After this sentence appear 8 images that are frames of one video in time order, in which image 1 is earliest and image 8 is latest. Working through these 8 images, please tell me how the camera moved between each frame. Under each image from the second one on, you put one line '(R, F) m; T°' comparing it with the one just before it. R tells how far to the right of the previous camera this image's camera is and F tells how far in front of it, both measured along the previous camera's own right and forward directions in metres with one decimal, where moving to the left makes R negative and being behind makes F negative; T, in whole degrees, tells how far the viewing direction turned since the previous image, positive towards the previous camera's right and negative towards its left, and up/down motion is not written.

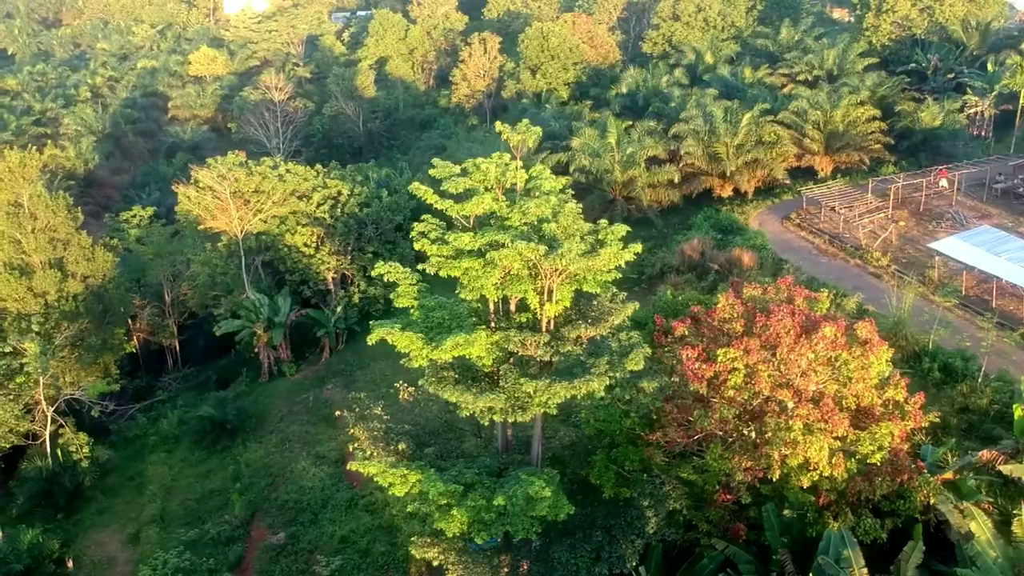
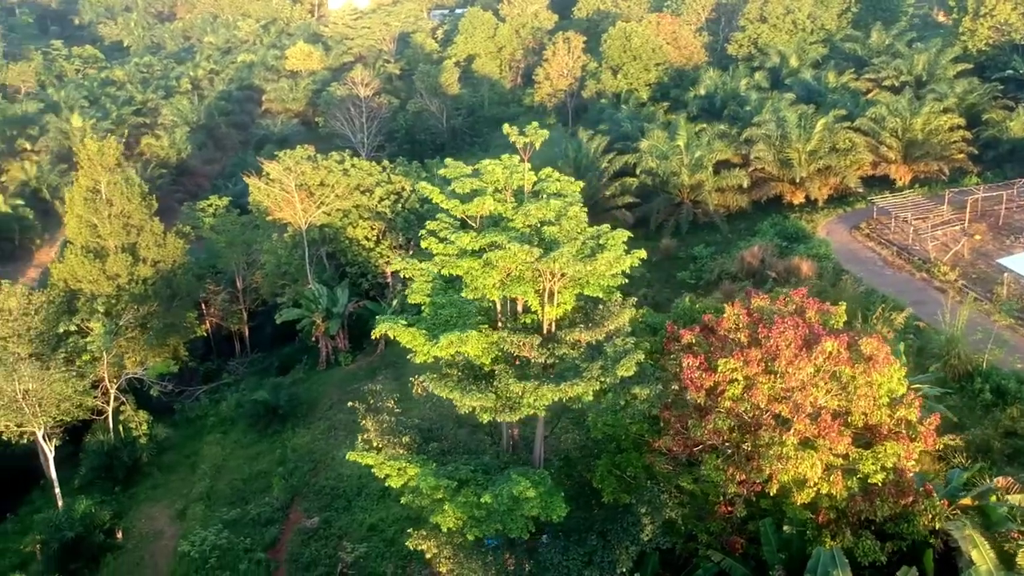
(+0.9, 0.0) m; -6°
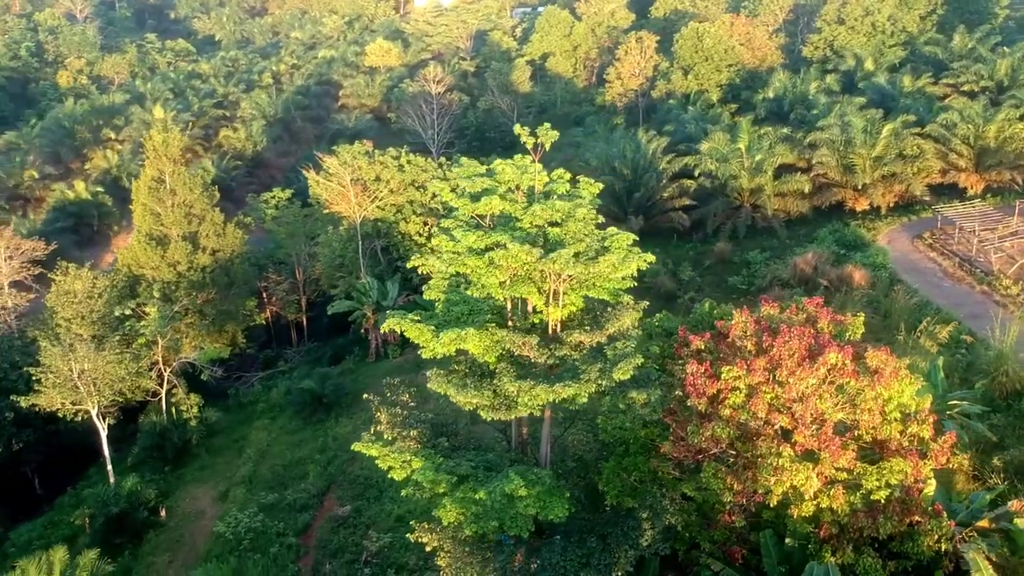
(+0.7, 0.0) m; -5°
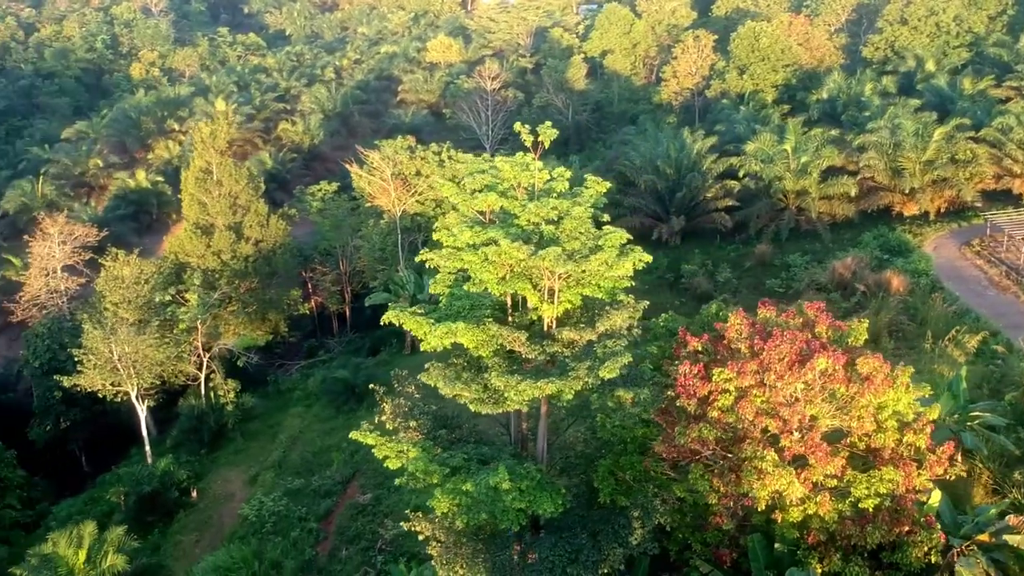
(+0.7, -0.1) m; -4°
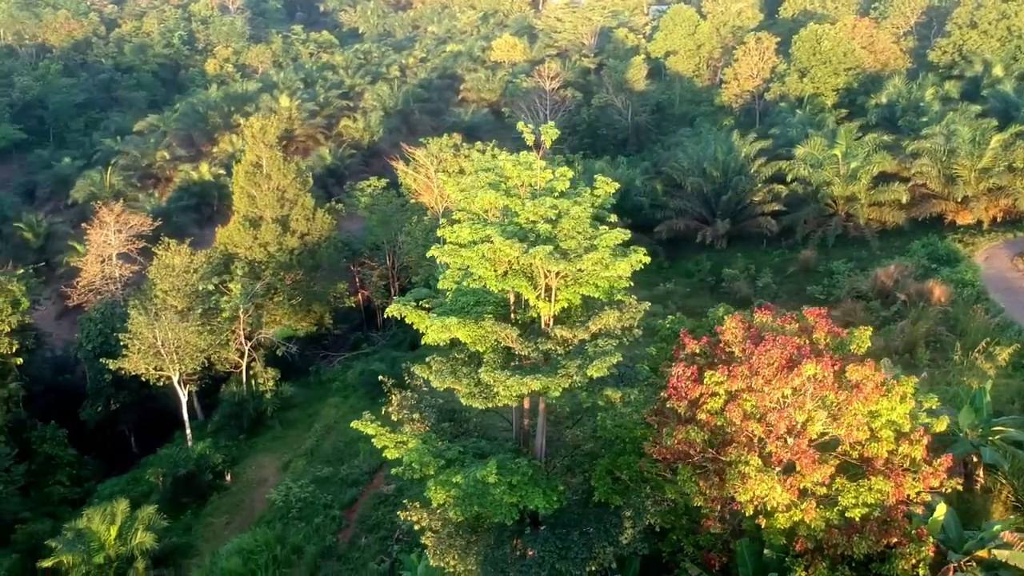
(+0.7, -0.1) m; -4°
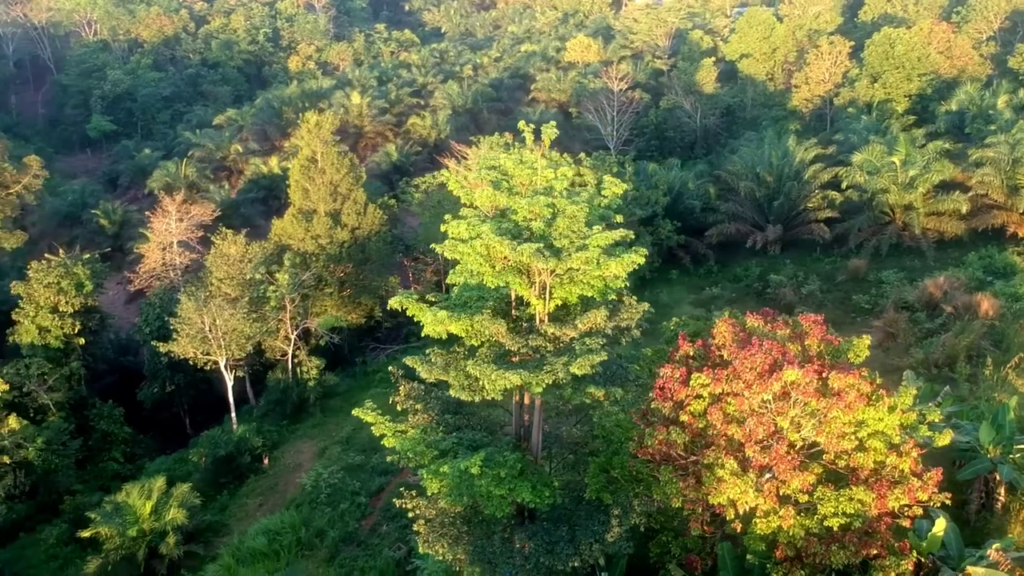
(+0.9, -0.1) m; -5°
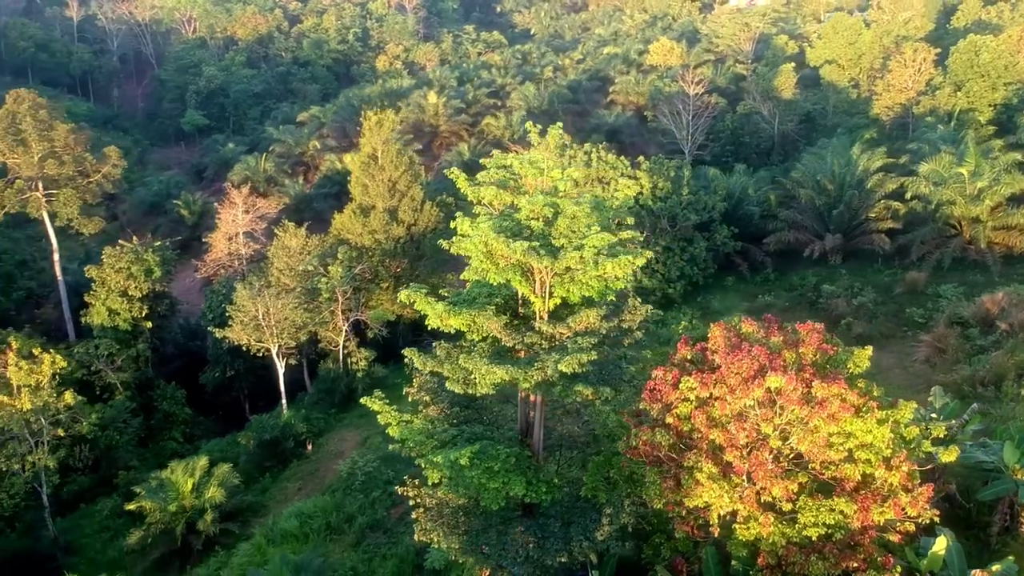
(+0.9, -0.1) m; -5°
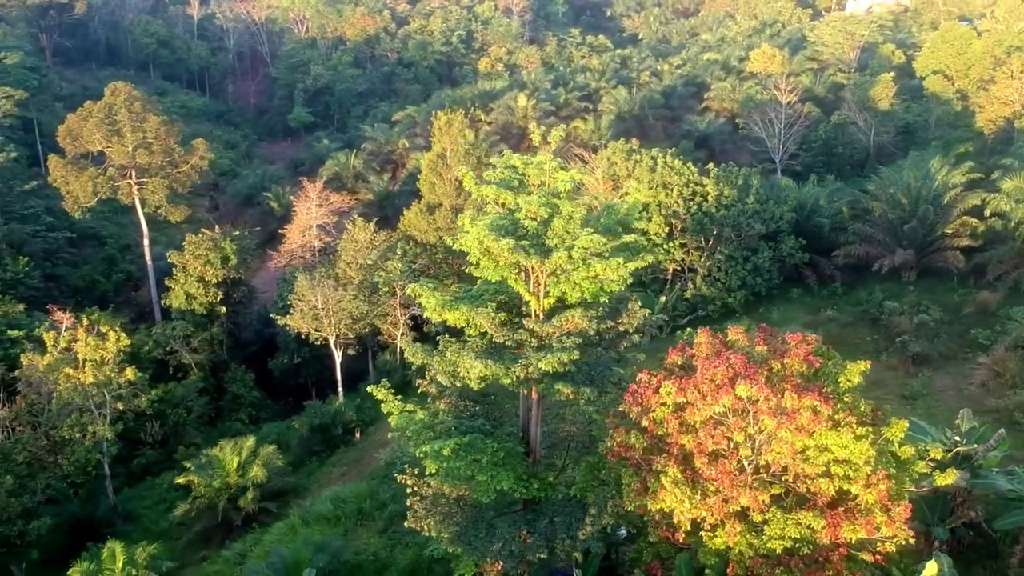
(+1.2, -0.1) m; -7°
